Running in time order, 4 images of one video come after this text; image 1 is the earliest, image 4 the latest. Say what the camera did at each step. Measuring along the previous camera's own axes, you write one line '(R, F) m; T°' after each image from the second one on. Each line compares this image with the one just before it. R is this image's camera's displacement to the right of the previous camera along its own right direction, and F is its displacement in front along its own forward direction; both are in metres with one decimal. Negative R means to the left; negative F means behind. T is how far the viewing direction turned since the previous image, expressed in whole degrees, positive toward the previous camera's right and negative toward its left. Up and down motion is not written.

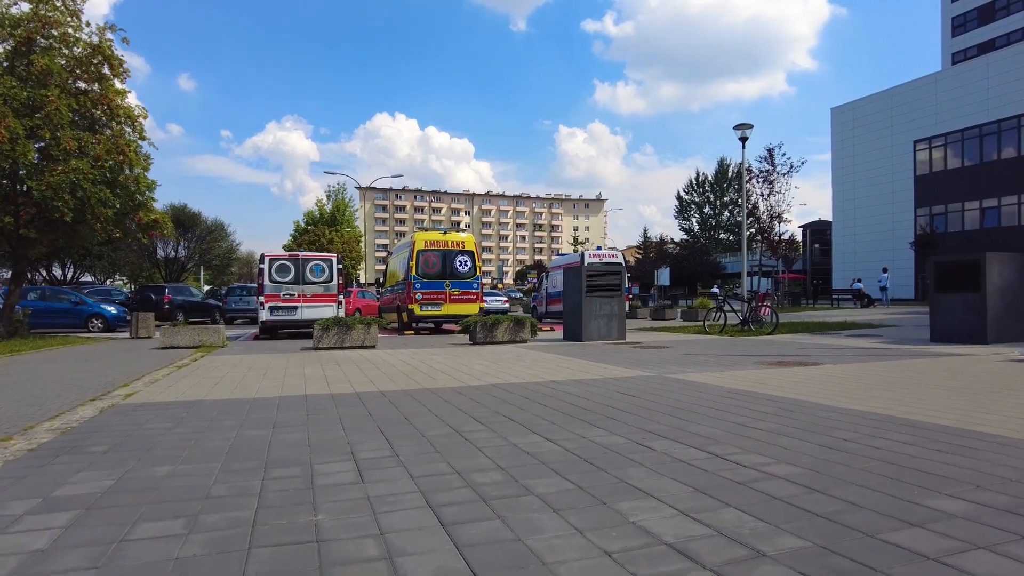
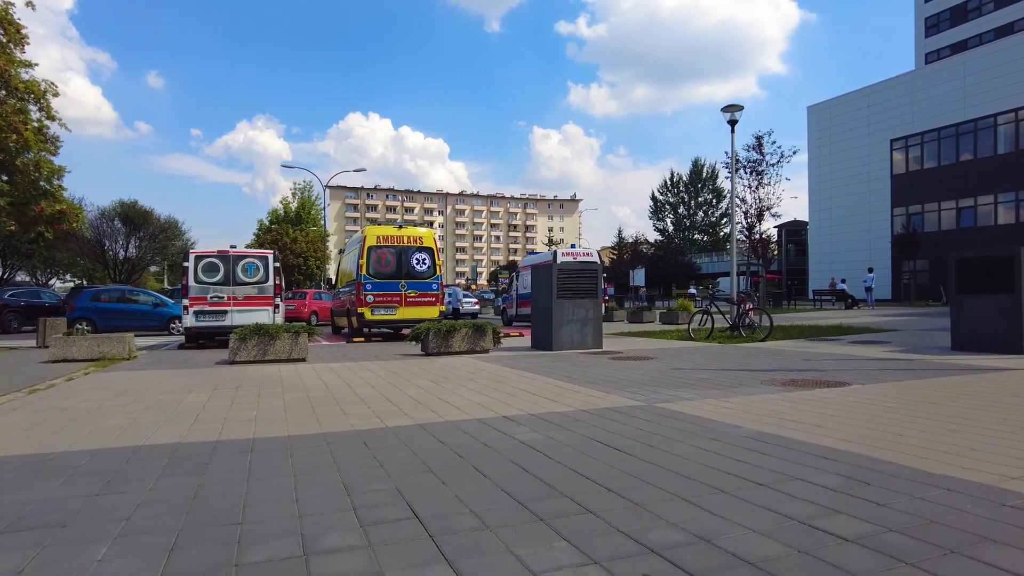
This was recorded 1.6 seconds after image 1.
(+0.4, +2.3) m; +2°
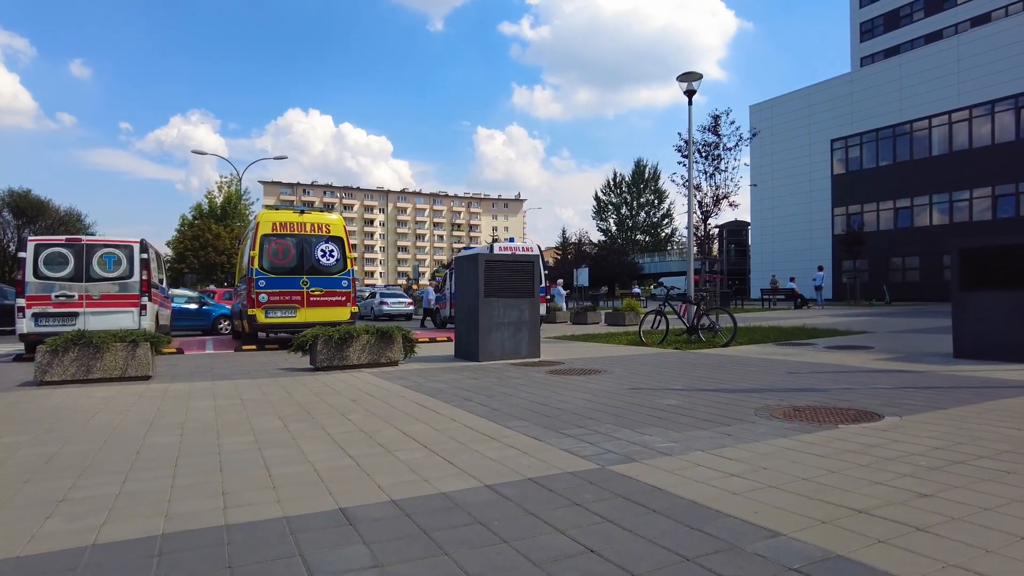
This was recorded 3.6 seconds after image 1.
(+0.5, +2.8) m; +5°
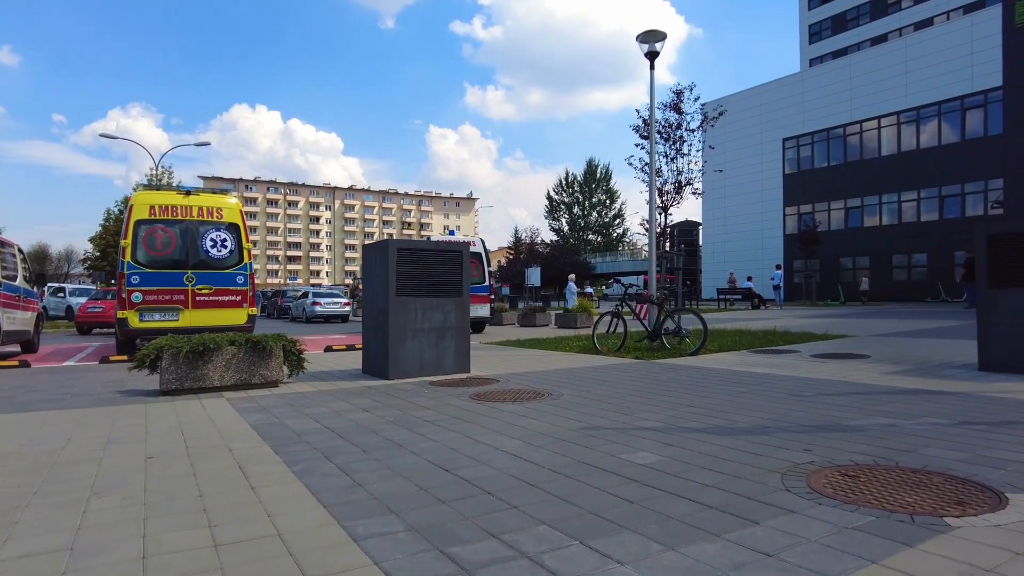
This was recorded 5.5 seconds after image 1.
(+0.5, +2.5) m; +4°
